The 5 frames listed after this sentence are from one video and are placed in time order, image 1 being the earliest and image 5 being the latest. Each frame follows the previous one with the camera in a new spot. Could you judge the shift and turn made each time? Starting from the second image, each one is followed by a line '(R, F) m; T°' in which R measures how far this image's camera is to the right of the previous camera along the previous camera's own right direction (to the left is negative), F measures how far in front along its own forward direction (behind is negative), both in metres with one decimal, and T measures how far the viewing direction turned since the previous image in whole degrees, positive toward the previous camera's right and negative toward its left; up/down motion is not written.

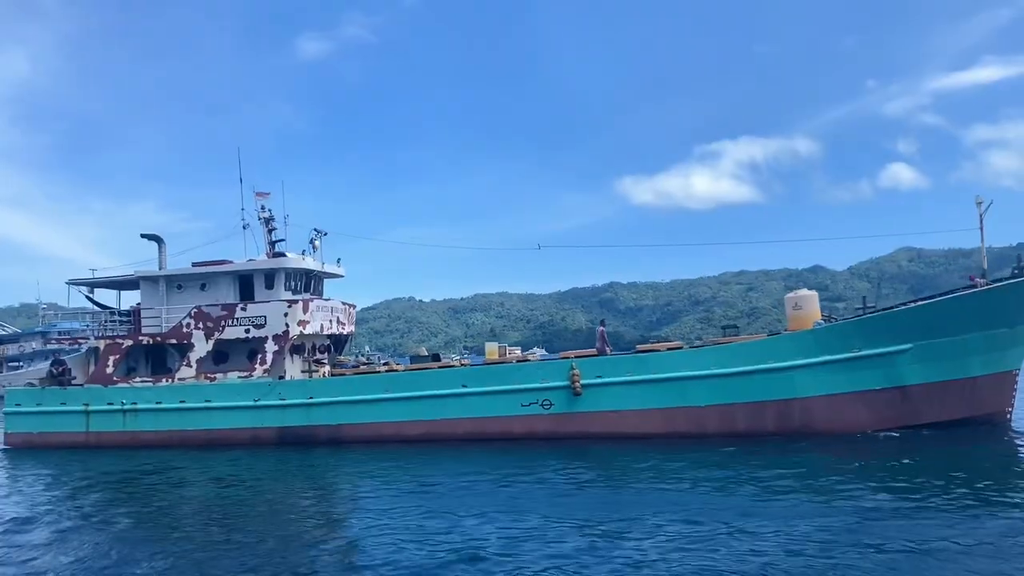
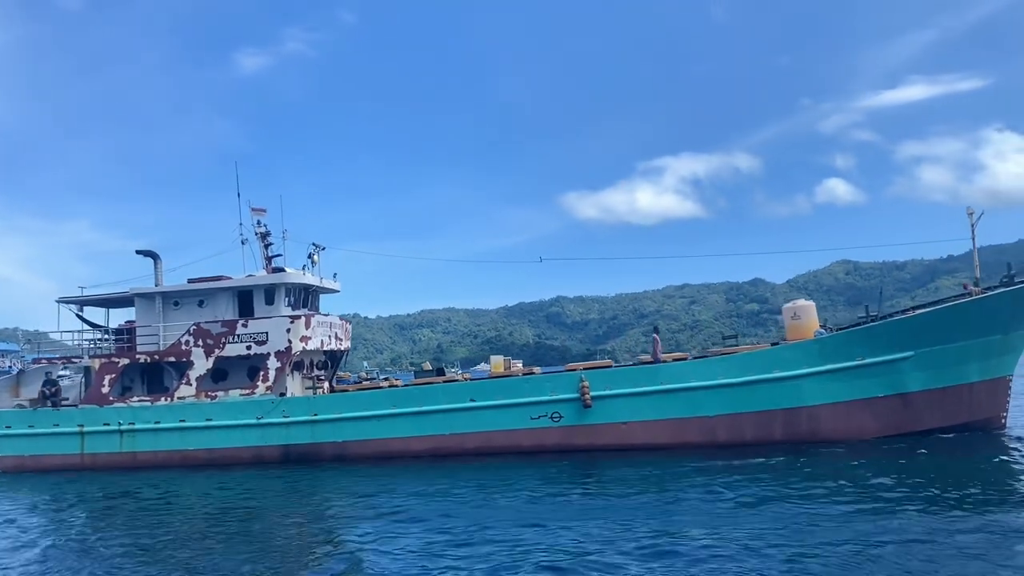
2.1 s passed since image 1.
(-0.9, 0.0) m; +4°
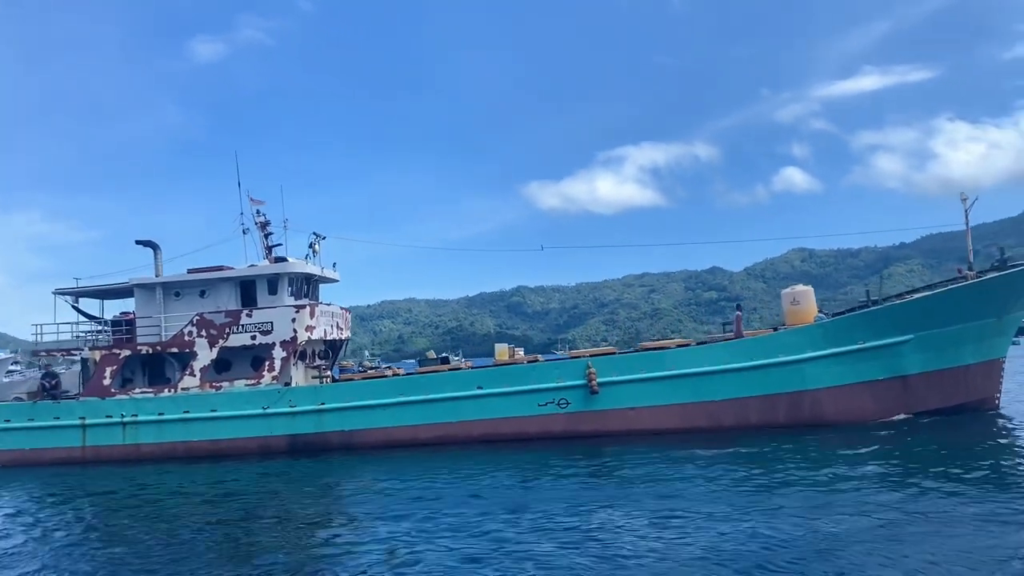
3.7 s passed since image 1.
(-0.7, -0.1) m; +3°
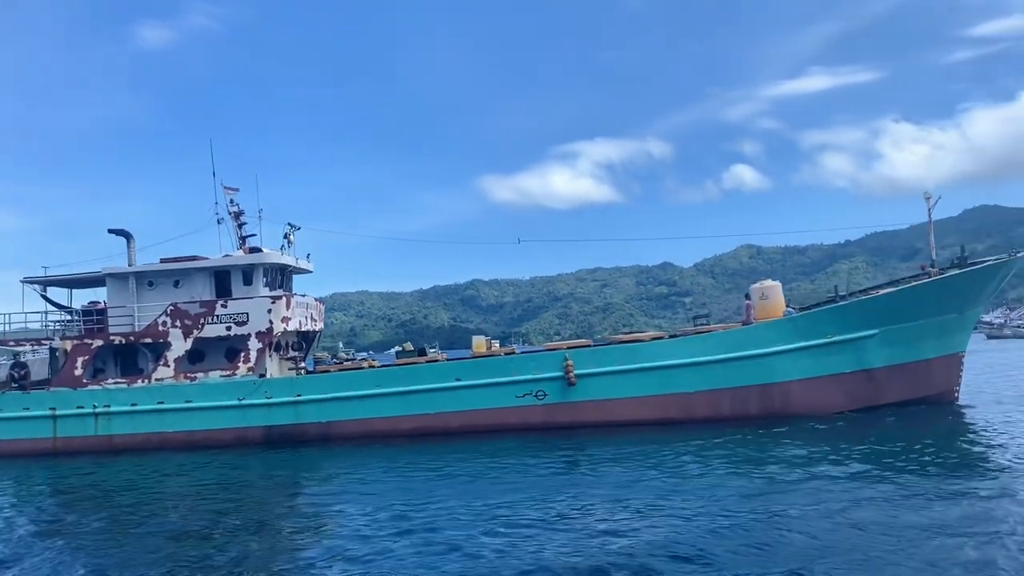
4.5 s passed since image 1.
(-0.4, -0.1) m; +3°
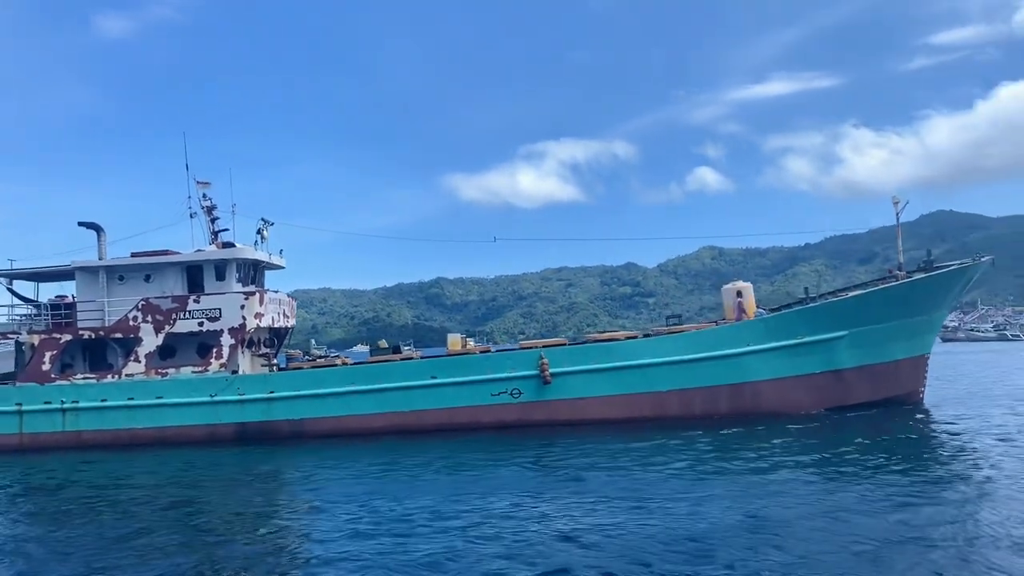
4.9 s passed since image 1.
(-0.2, 0.0) m; +2°
